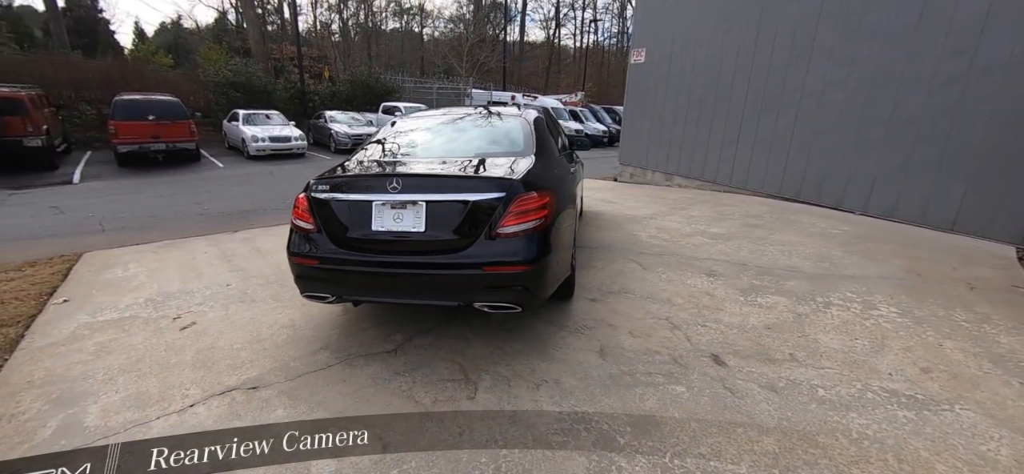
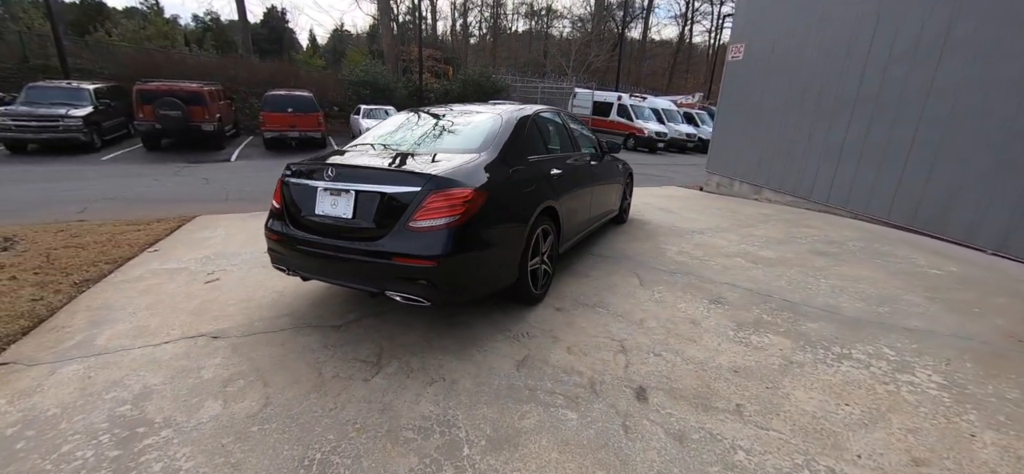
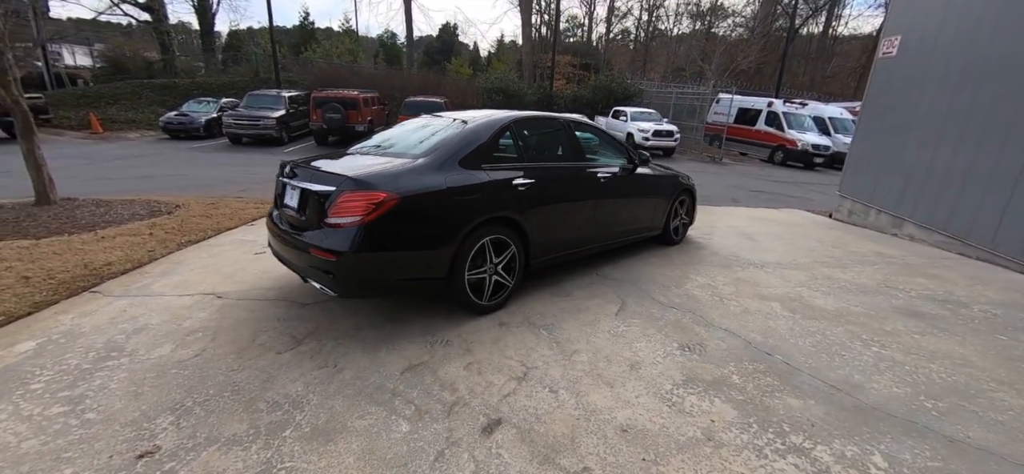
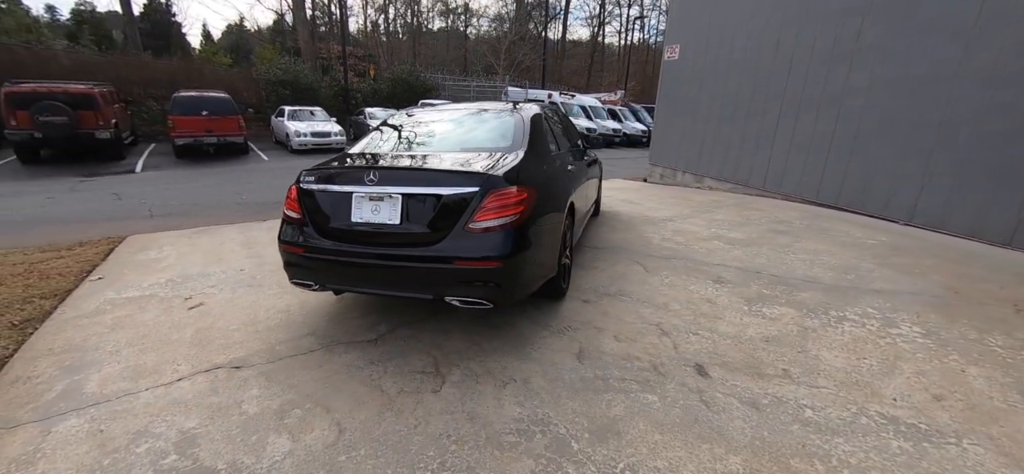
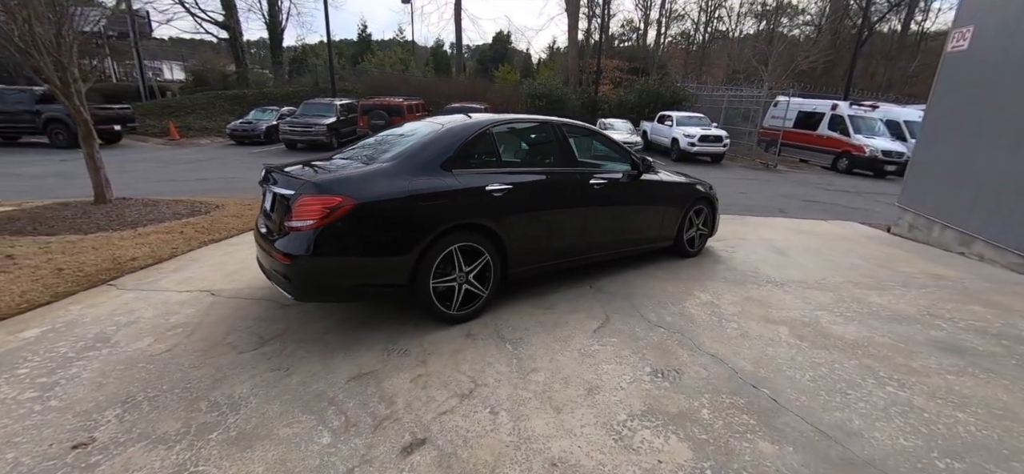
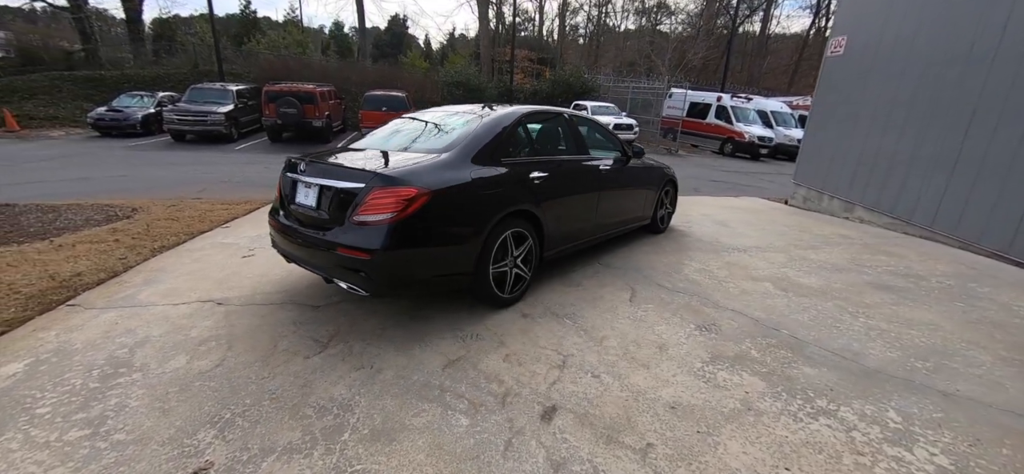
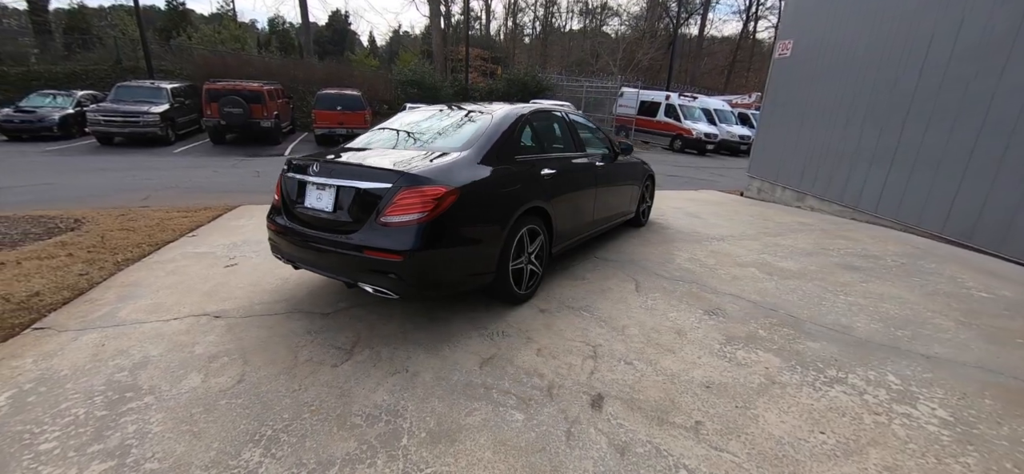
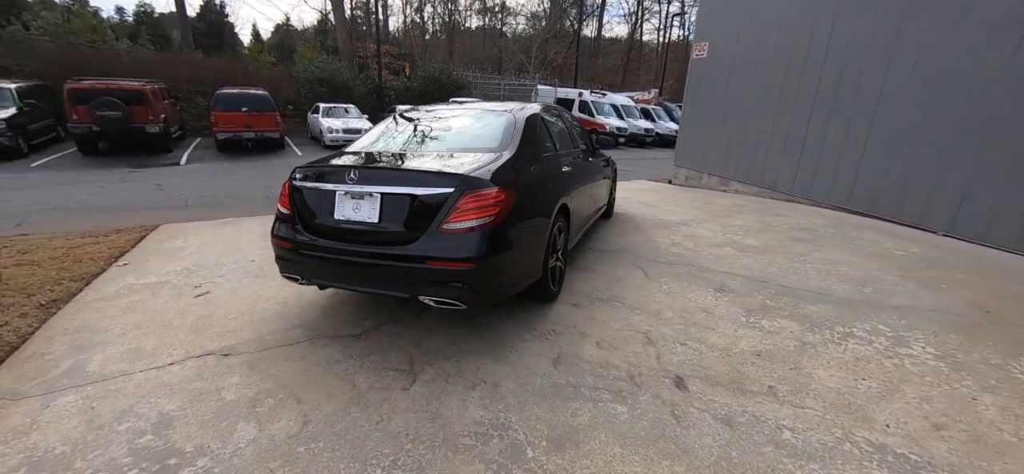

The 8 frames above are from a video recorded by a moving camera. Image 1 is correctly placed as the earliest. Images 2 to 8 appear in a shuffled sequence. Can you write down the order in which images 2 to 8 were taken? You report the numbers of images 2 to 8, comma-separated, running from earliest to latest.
4, 8, 2, 7, 6, 3, 5
